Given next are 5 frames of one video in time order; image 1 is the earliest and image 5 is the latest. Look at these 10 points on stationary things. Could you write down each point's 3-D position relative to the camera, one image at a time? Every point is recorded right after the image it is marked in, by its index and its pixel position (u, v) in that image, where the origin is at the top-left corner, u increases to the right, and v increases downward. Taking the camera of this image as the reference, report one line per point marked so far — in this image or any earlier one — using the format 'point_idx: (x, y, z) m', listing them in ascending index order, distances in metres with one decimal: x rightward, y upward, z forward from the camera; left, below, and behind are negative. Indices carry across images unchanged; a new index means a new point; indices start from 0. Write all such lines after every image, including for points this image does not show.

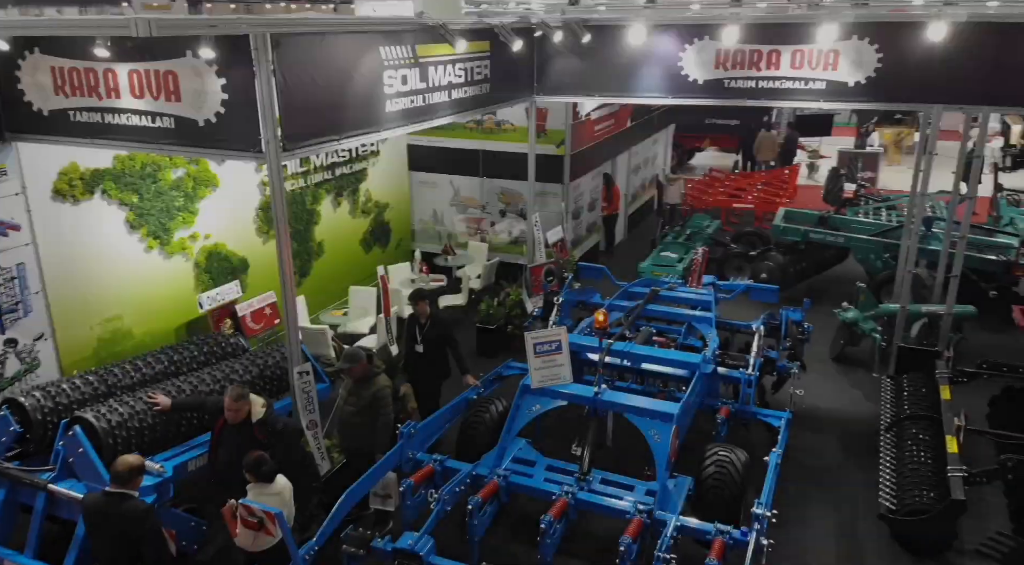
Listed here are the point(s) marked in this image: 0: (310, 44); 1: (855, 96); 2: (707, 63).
0: (-1.2, +1.4, +4.5) m
1: (+3.1, +1.7, +6.9) m
2: (+1.9, +2.2, +7.3) m
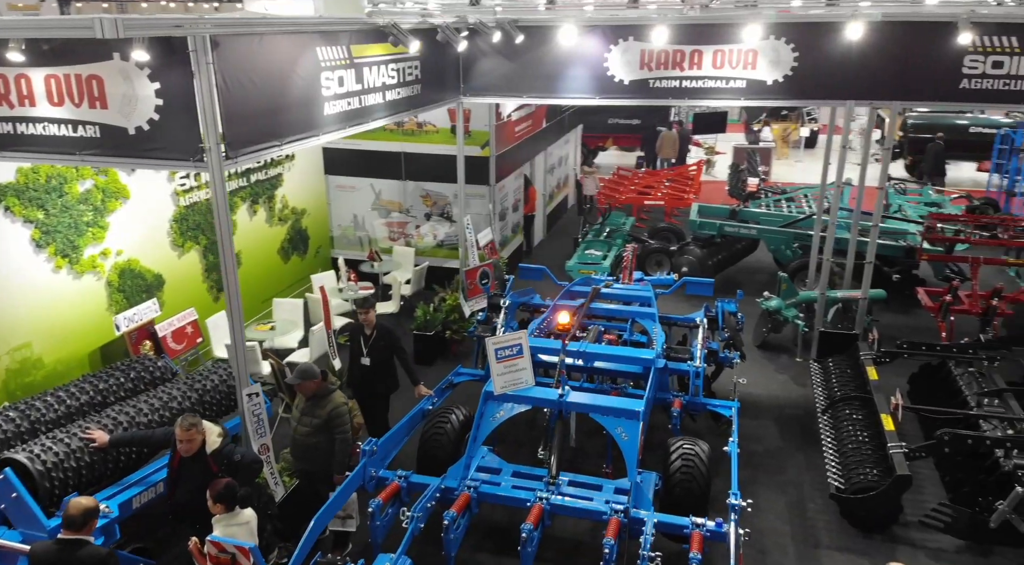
0: (-1.5, +1.3, +4.2) m
1: (+2.5, +1.8, +7.1) m
2: (+1.2, +2.2, +7.4) m
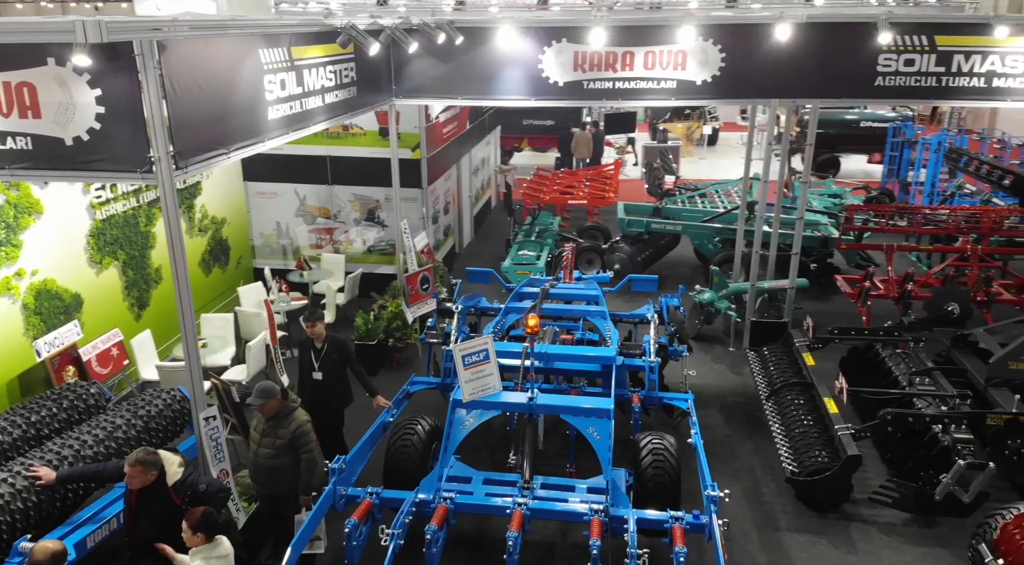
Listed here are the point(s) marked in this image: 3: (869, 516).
0: (-1.7, +1.3, +4.0) m
1: (+1.9, +1.9, +7.4) m
2: (+0.5, +2.2, +7.5) m
3: (+2.6, -1.7, +5.5) m
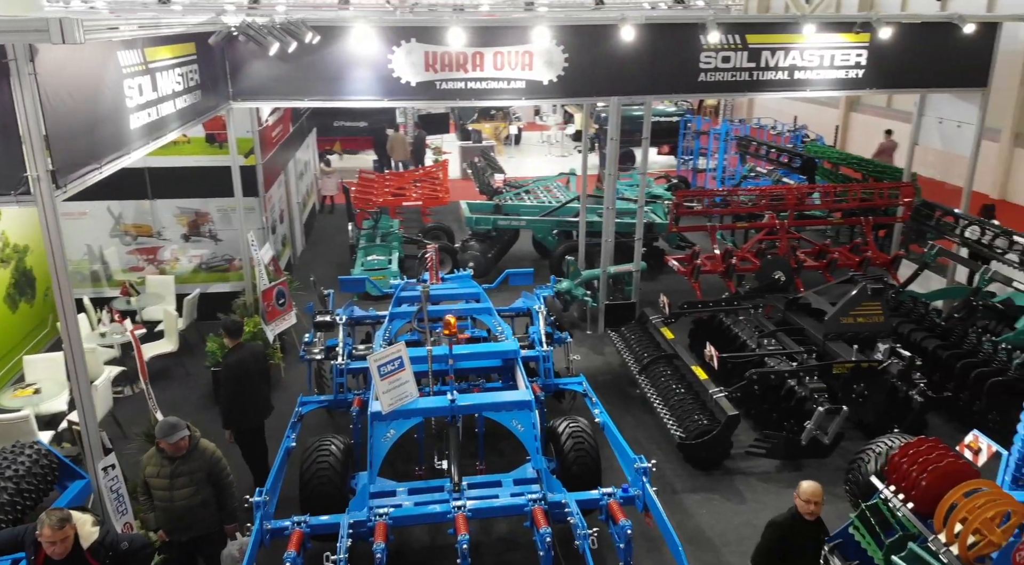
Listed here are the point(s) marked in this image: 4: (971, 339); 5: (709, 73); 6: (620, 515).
0: (-2.1, +1.1, +3.5) m
1: (+0.4, +2.0, +7.7) m
2: (-1.0, +2.2, +7.4) m
3: (+1.9, -1.5, +6.1) m
4: (+4.4, -0.5, +7.1) m
5: (+2.1, +2.2, +7.9) m
6: (+0.6, -1.3, +4.1) m
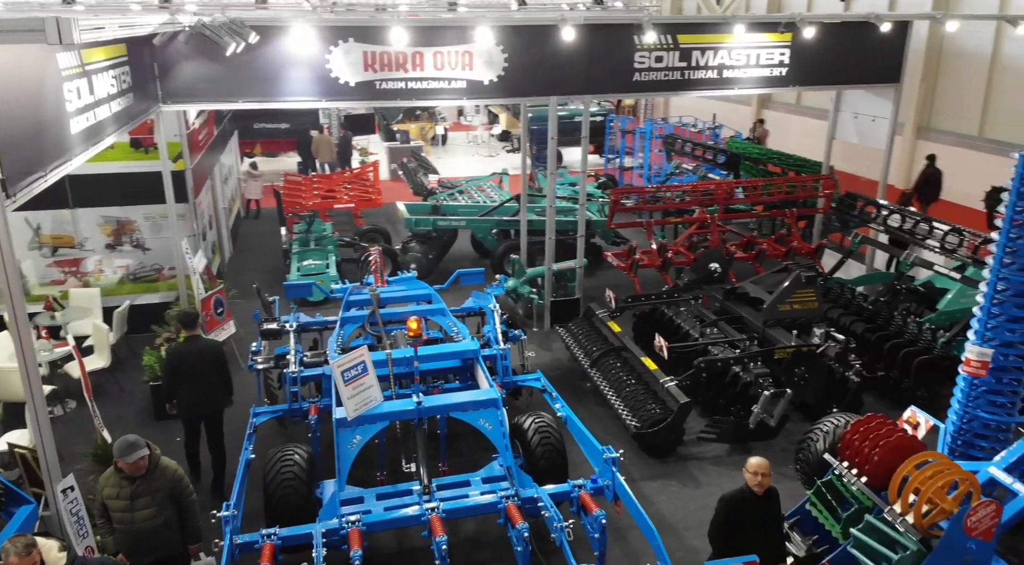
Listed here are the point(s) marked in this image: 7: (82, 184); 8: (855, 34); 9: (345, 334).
0: (-2.3, +1.0, +3.3) m
1: (-0.2, +2.0, +7.7) m
2: (-1.5, +2.2, +7.3) m
3: (+1.6, -1.5, +6.3) m
4: (+3.9, -0.4, +7.5) m
5: (+1.4, +2.3, +8.1) m
6: (+0.5, -1.3, +4.2) m
7: (-5.0, +1.1, +8.7) m
8: (+4.1, +3.0, +8.8) m
9: (-1.4, -0.4, +6.2) m
